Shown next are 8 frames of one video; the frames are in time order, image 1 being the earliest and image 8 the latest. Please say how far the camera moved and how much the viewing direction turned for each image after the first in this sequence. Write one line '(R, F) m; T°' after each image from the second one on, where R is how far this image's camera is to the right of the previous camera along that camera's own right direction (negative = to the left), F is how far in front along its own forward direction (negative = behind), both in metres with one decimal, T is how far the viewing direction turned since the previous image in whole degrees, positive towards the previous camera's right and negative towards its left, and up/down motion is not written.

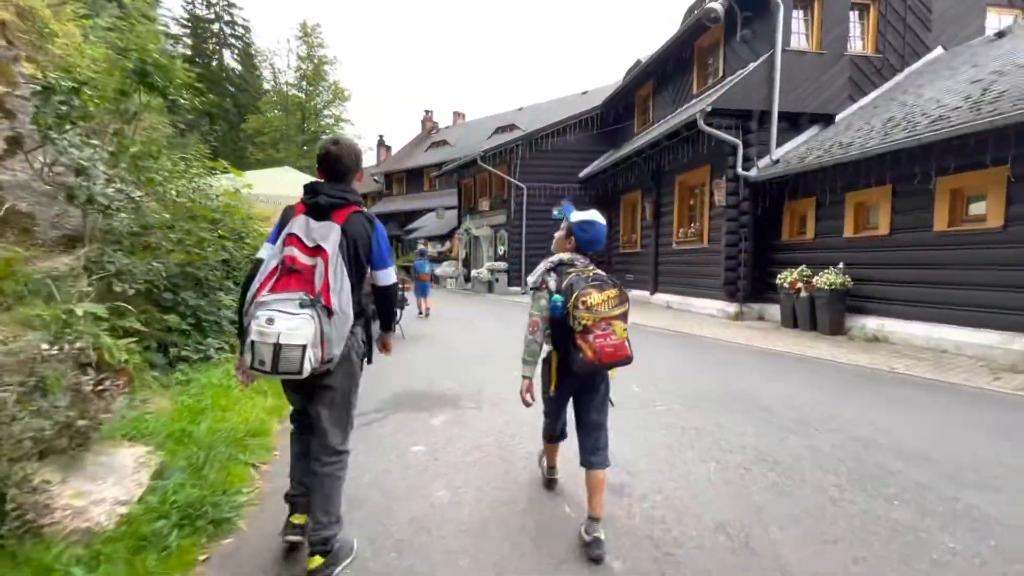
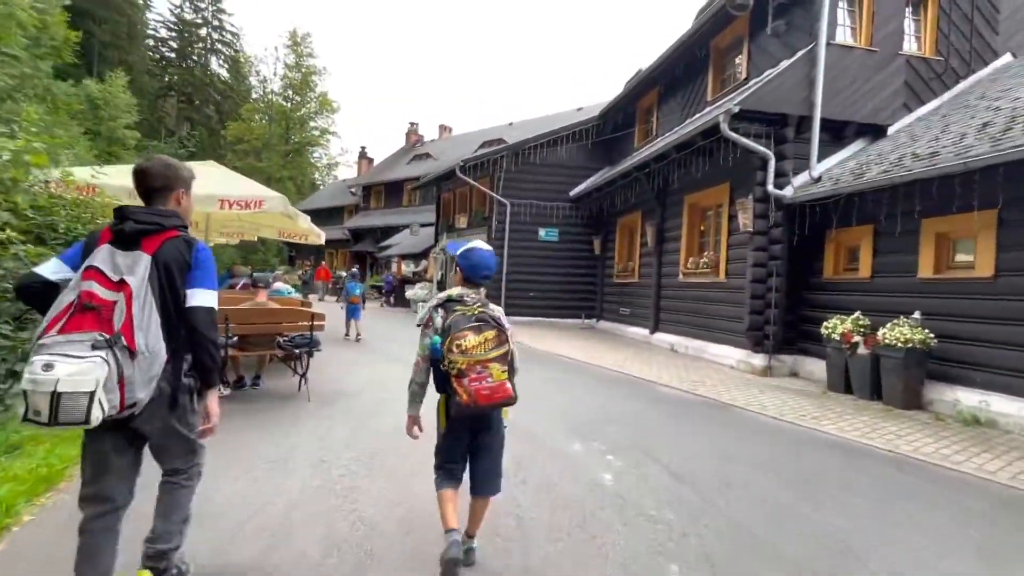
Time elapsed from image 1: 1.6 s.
(+0.3, +2.2) m; +1°
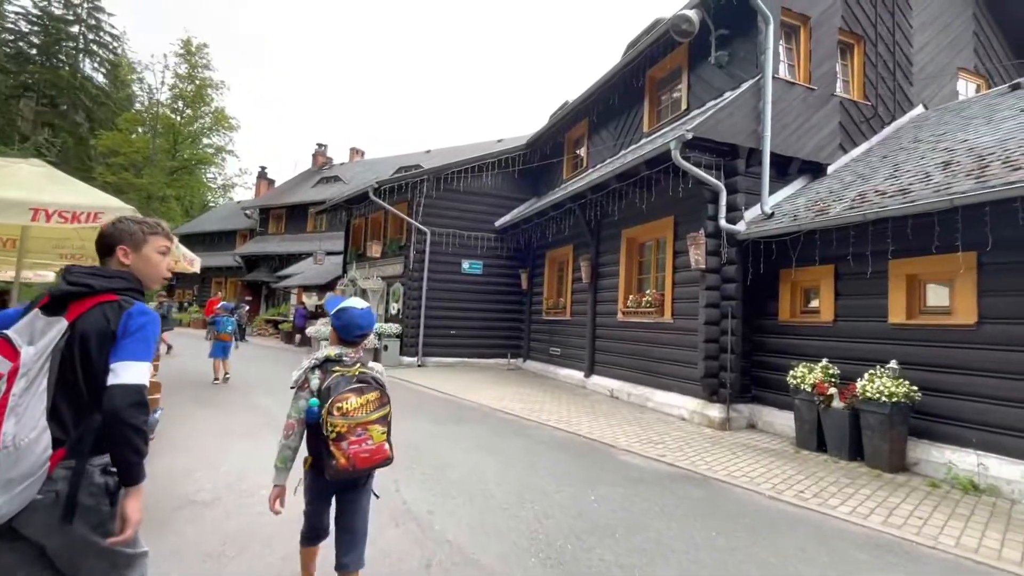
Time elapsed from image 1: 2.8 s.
(-0.2, +1.4) m; +10°
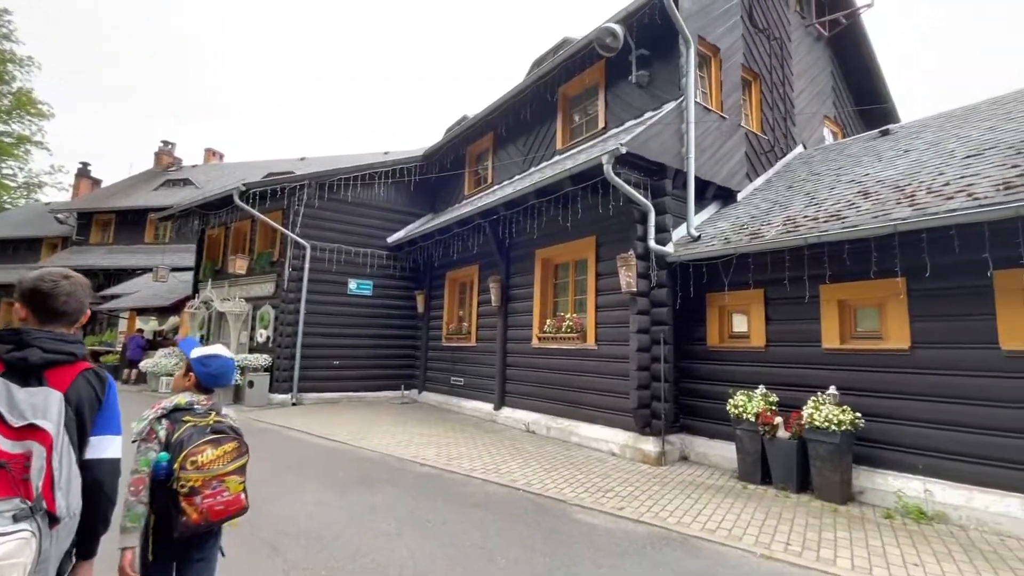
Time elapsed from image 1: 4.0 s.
(-0.5, +1.1) m; +15°
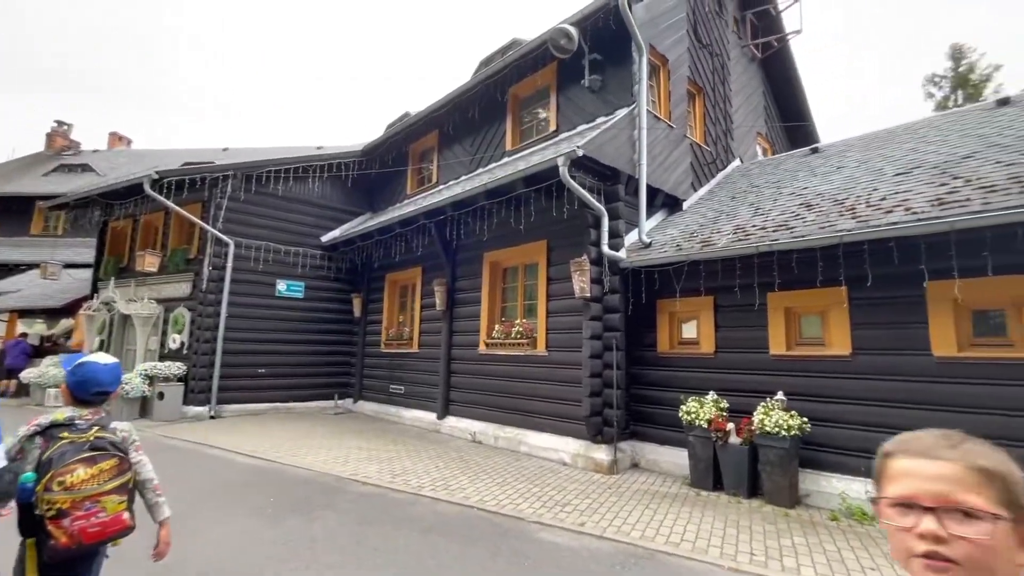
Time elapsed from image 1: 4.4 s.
(-0.2, +0.3) m; +8°
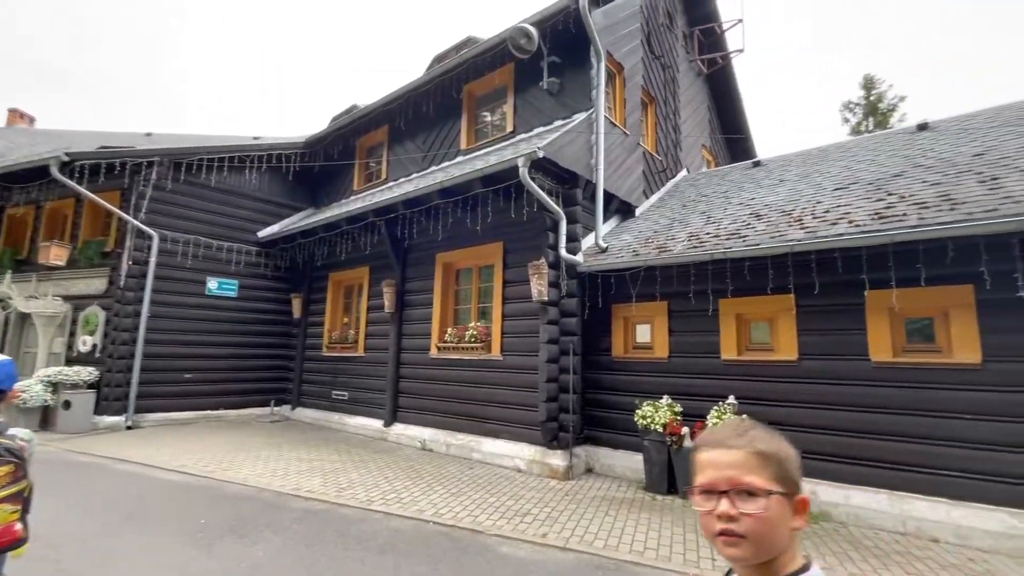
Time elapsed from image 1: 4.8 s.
(-0.2, +0.2) m; +7°
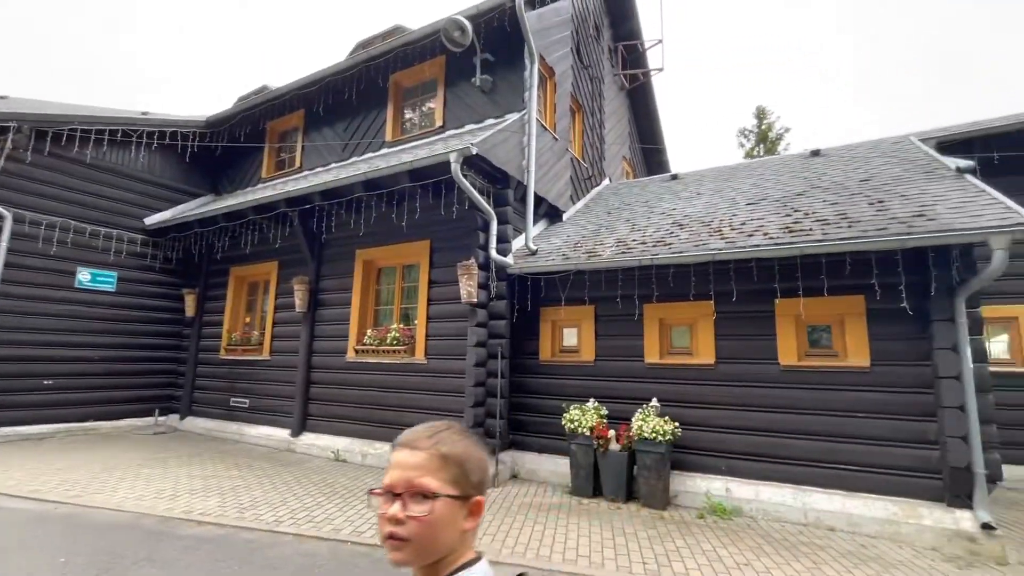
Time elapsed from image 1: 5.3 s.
(-0.2, +0.2) m; +10°
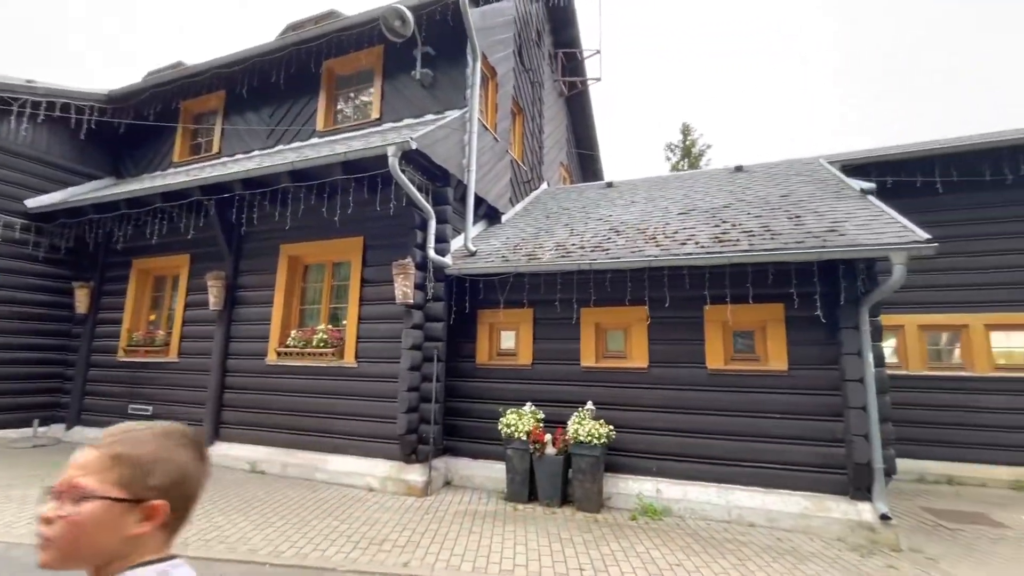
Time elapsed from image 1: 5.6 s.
(-0.1, +0.1) m; +8°
